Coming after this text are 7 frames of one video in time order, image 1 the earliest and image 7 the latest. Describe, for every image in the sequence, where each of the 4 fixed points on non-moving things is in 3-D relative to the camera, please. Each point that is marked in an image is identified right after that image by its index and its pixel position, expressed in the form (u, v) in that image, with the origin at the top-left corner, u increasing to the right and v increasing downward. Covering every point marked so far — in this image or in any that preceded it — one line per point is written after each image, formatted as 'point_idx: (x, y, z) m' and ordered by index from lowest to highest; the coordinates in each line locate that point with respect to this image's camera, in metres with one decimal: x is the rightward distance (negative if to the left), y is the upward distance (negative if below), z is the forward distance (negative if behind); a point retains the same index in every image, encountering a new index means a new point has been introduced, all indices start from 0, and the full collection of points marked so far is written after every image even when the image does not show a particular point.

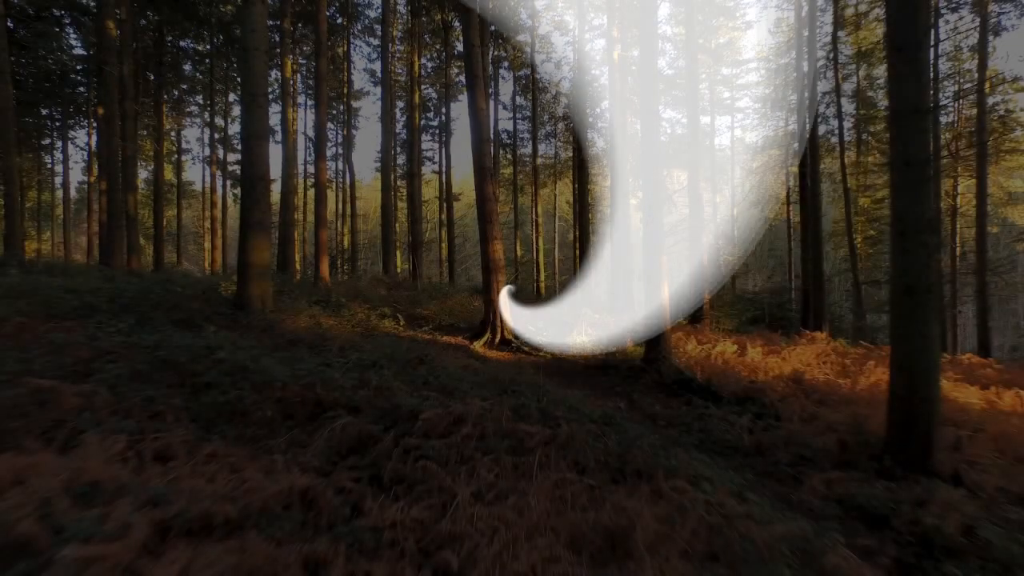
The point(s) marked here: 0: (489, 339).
0: (-0.3, -0.6, +11.8) m
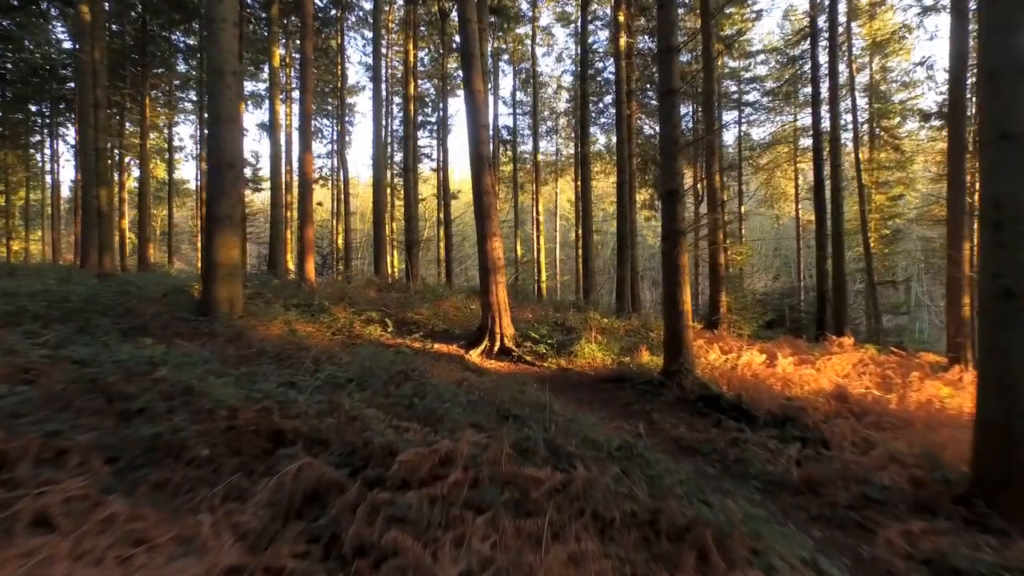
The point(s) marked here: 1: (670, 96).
0: (-0.3, -0.6, +10.6) m
1: (+1.4, +1.7, +8.9) m
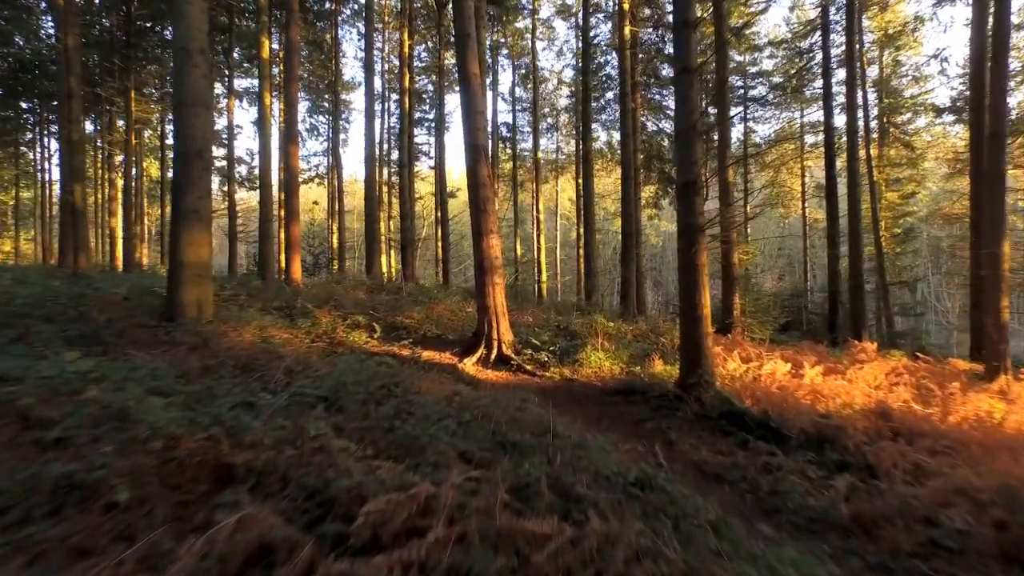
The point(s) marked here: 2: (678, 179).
0: (-0.3, -0.6, +9.6) m
1: (+1.3, +1.6, +7.9) m
2: (+1.3, +0.8, +8.1) m
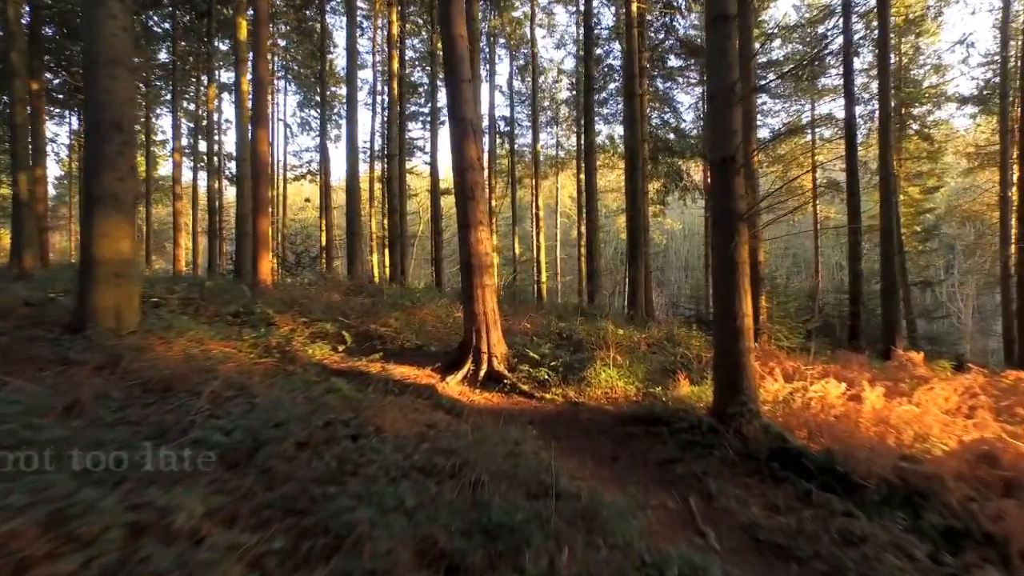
0: (-0.3, -0.7, +8.0) m
1: (+1.3, +1.6, +6.3) m
2: (+1.2, +0.8, +6.4) m
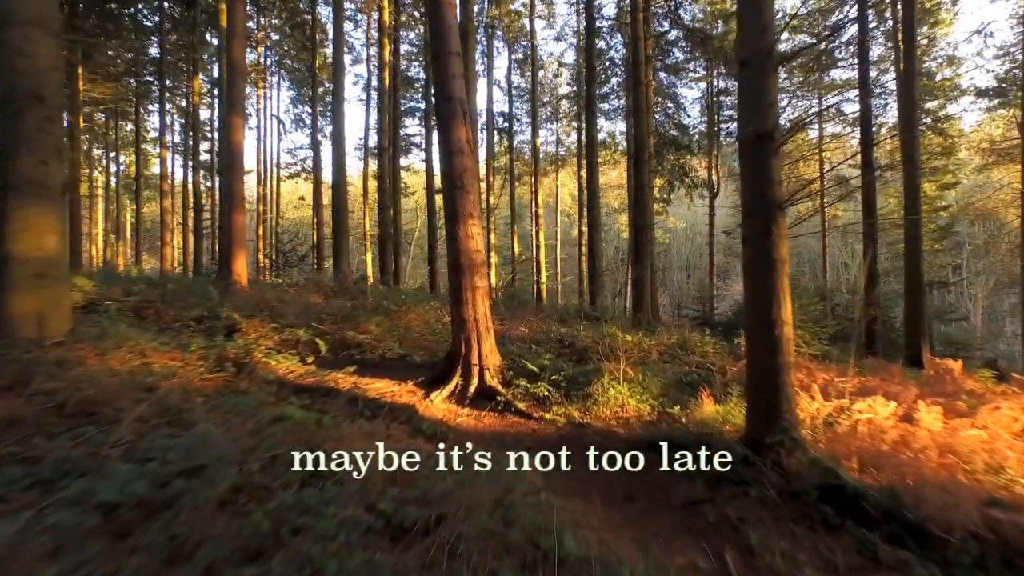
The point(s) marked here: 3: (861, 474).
0: (-0.4, -0.7, +6.9) m
1: (+1.3, +1.6, +5.2) m
2: (+1.2, +0.8, +5.4) m
3: (+1.7, -0.9, +5.0) m
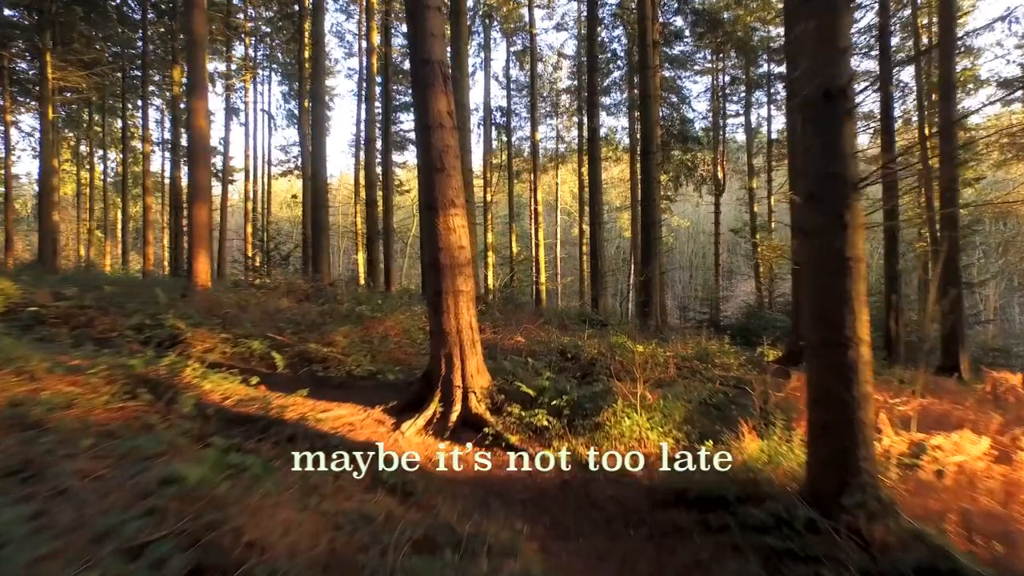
0: (-0.4, -0.7, +5.6) m
1: (+1.2, +1.6, +3.9) m
2: (+1.2, +0.8, +4.1) m
3: (+1.6, -0.9, +3.7) m
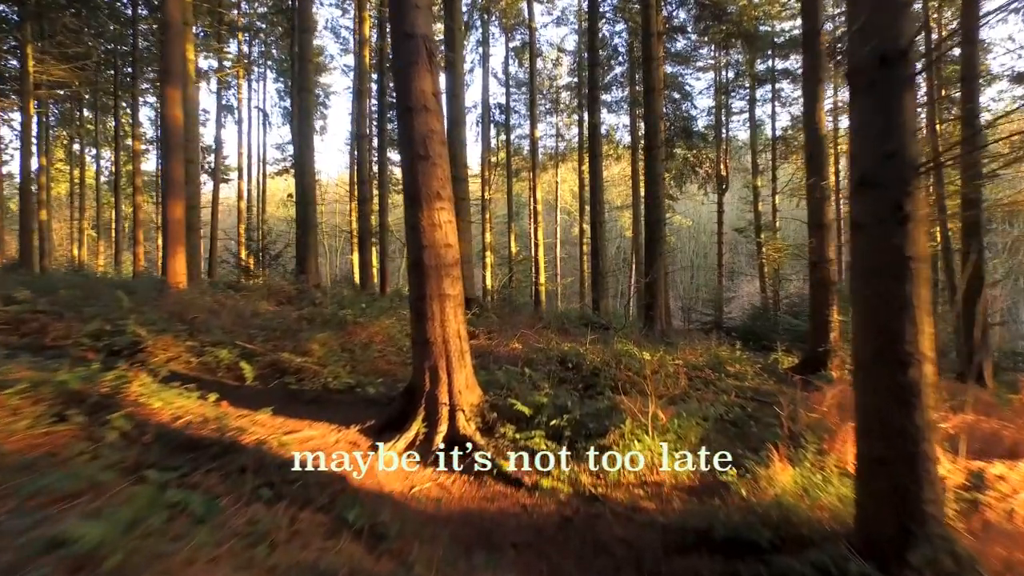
0: (-0.4, -0.7, +4.9) m
1: (+1.2, +1.6, +3.2) m
2: (+1.1, +0.8, +3.4) m
3: (+1.6, -0.9, +3.0) m
